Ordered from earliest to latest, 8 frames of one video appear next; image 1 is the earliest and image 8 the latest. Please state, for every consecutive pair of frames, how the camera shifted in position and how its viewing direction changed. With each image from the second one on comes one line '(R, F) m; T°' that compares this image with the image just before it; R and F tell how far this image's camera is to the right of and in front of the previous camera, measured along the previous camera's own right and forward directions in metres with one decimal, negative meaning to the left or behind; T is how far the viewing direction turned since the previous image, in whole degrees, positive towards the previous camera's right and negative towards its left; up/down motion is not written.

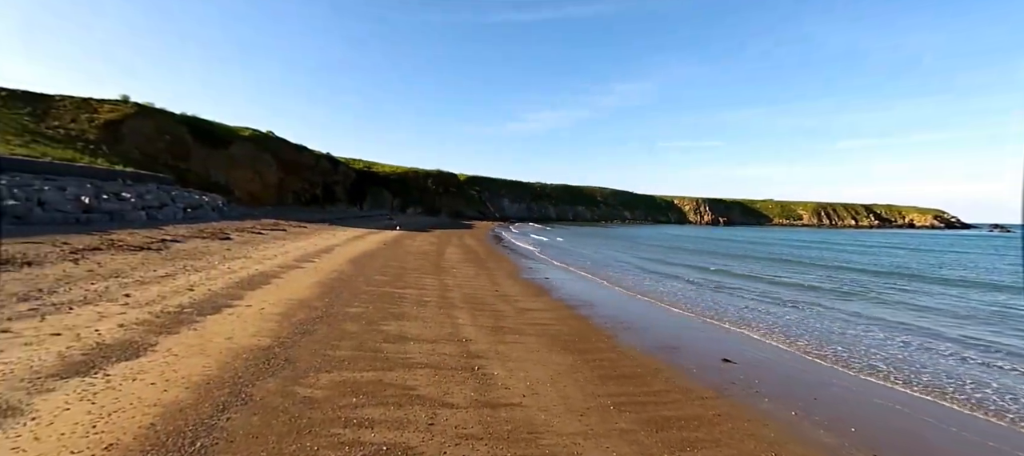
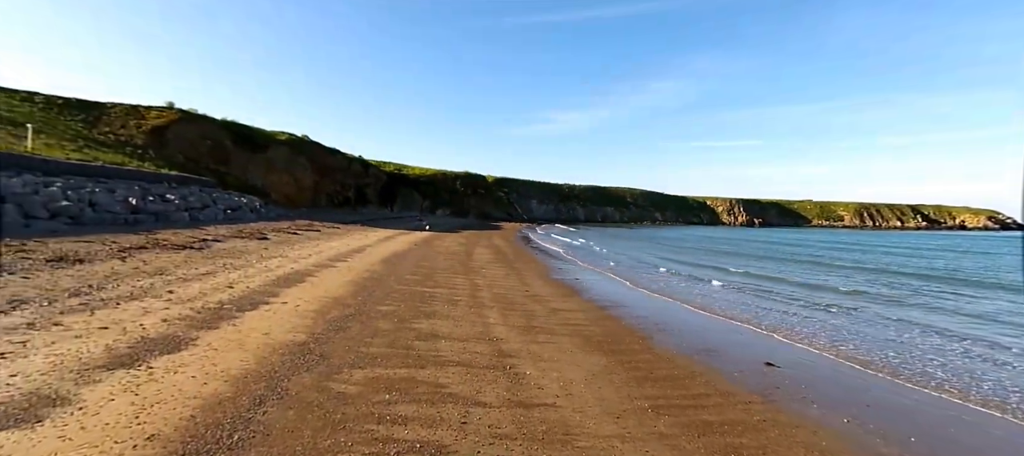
(-0.1, +0.1) m; -3°
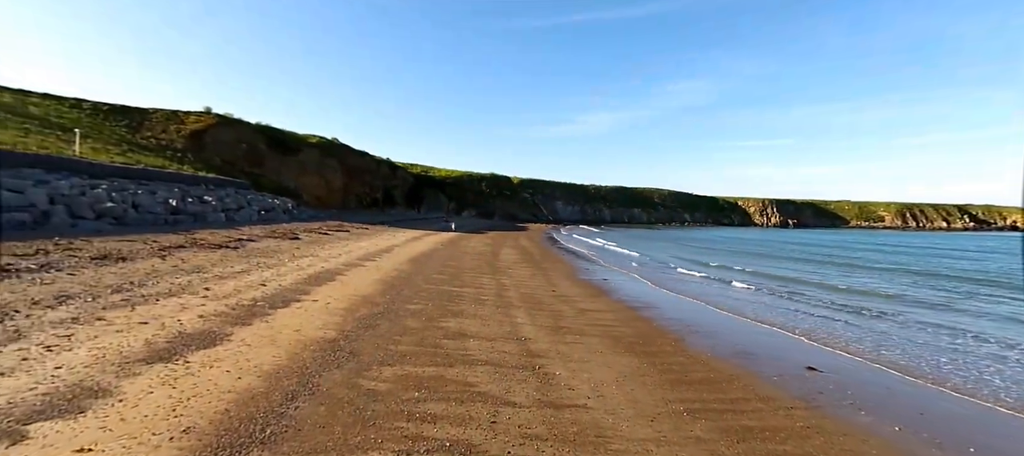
(0.0, +0.1) m; -3°
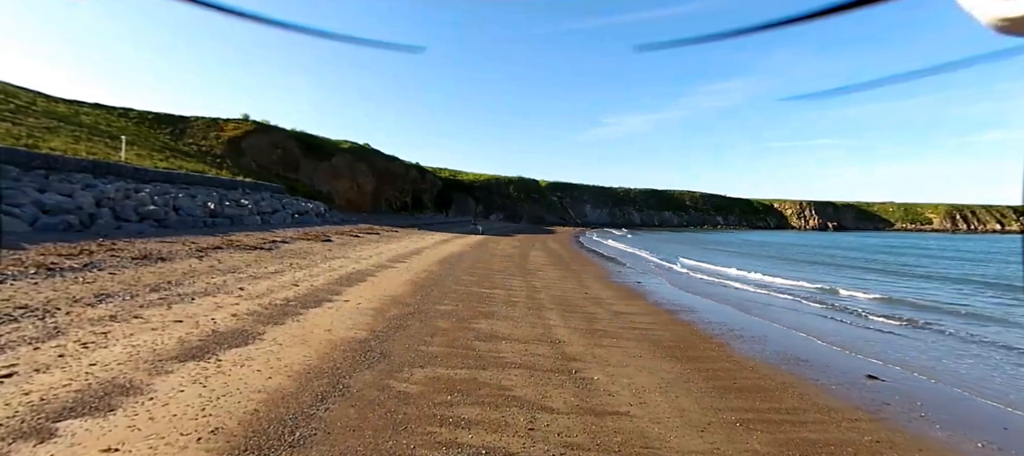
(-0.1, +0.2) m; -3°
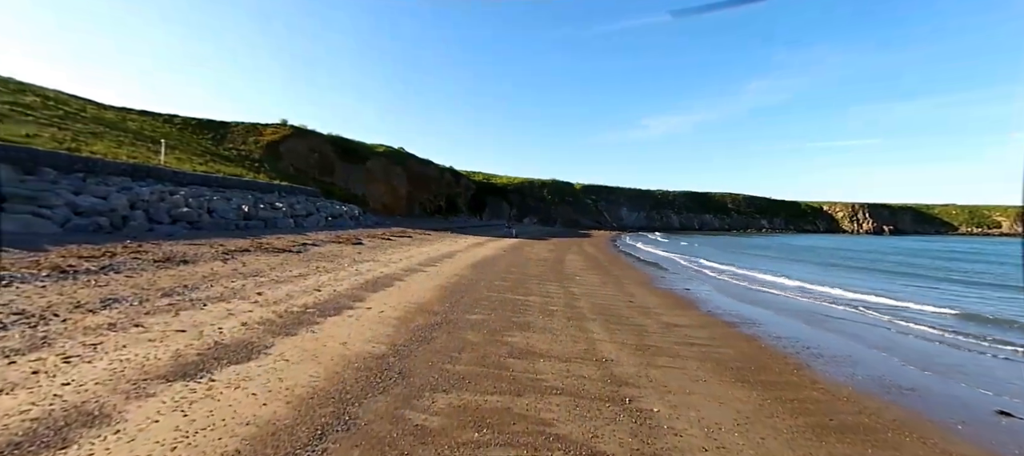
(-0.1, +0.9) m; -4°
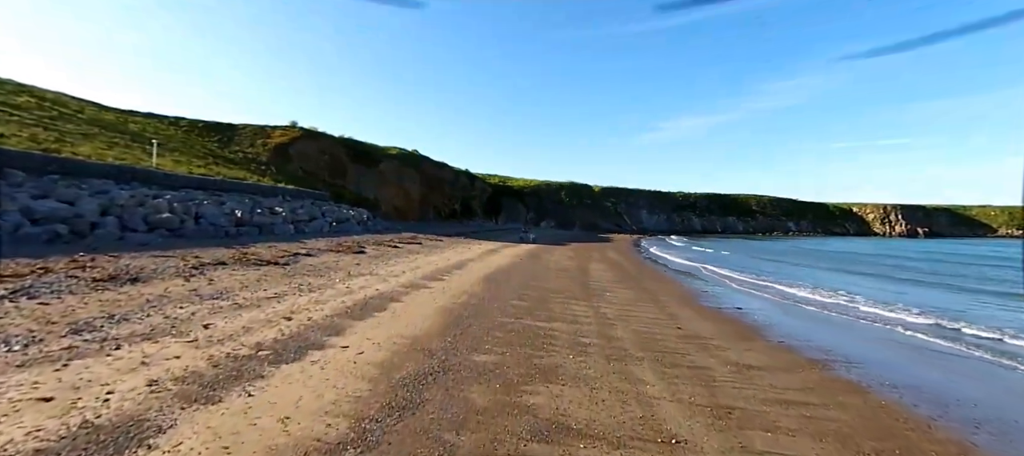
(-0.1, +2.0) m; -2°
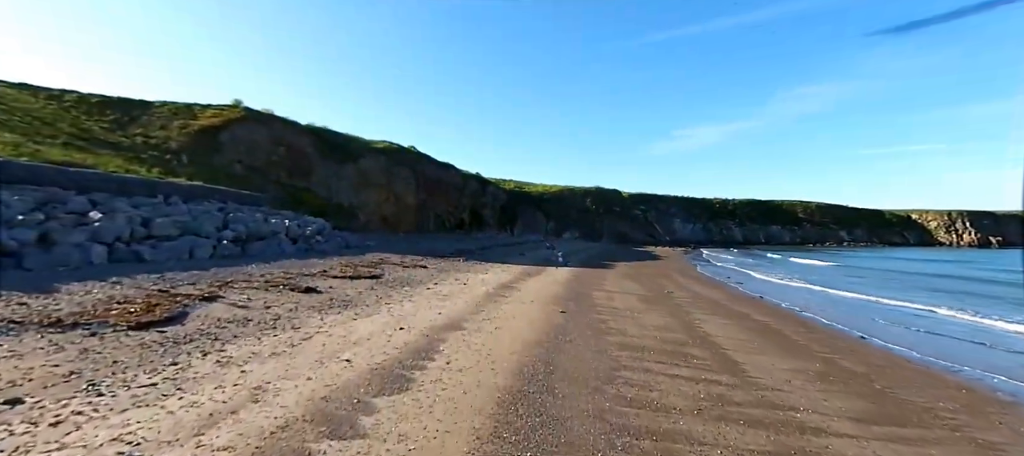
(-0.4, +10.3) m; -2°
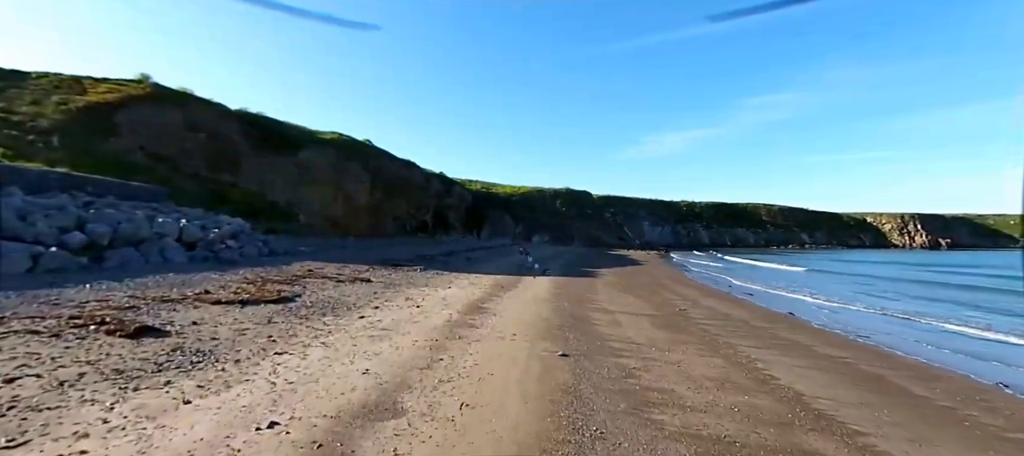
(-0.1, +3.6) m; +4°
